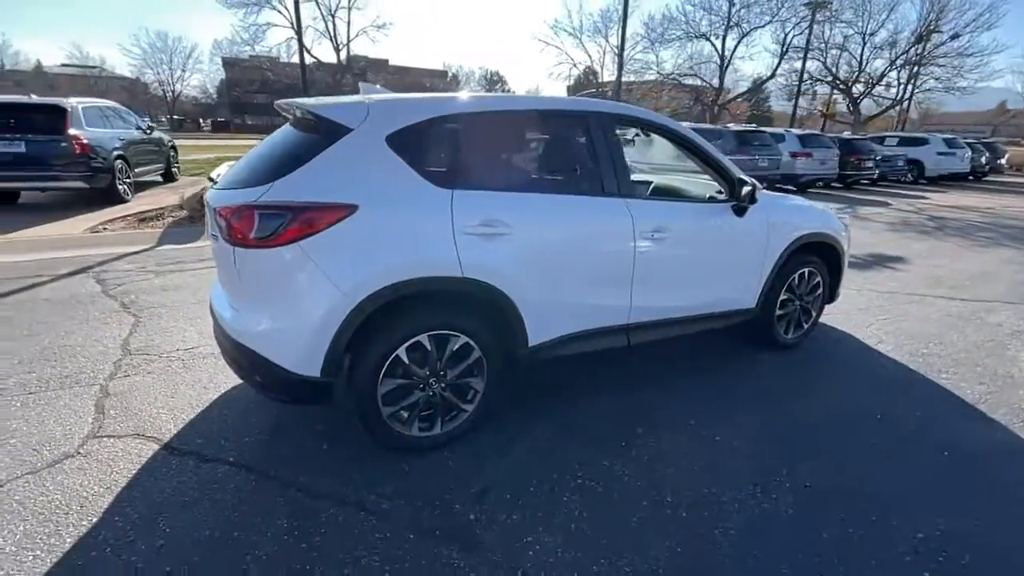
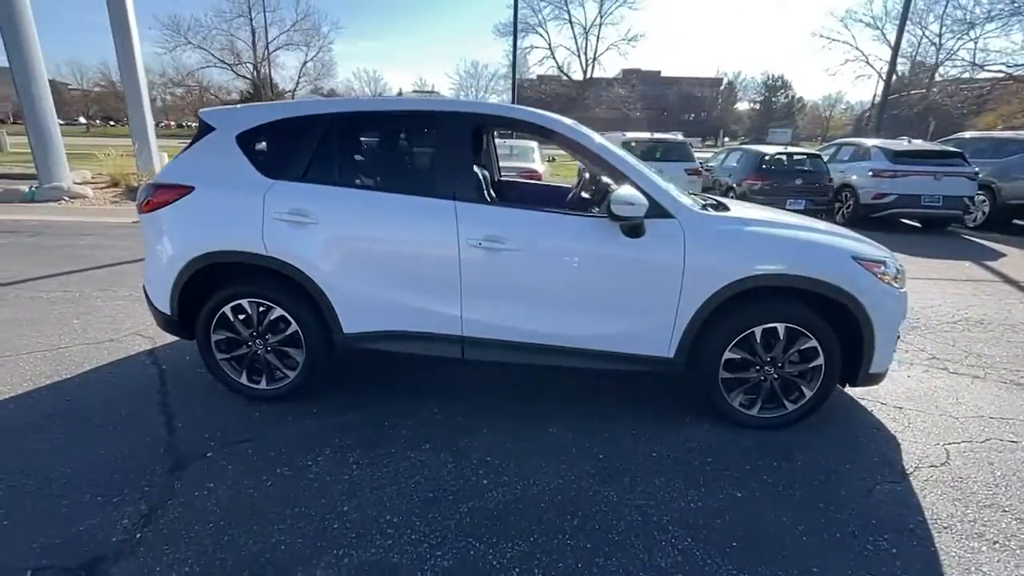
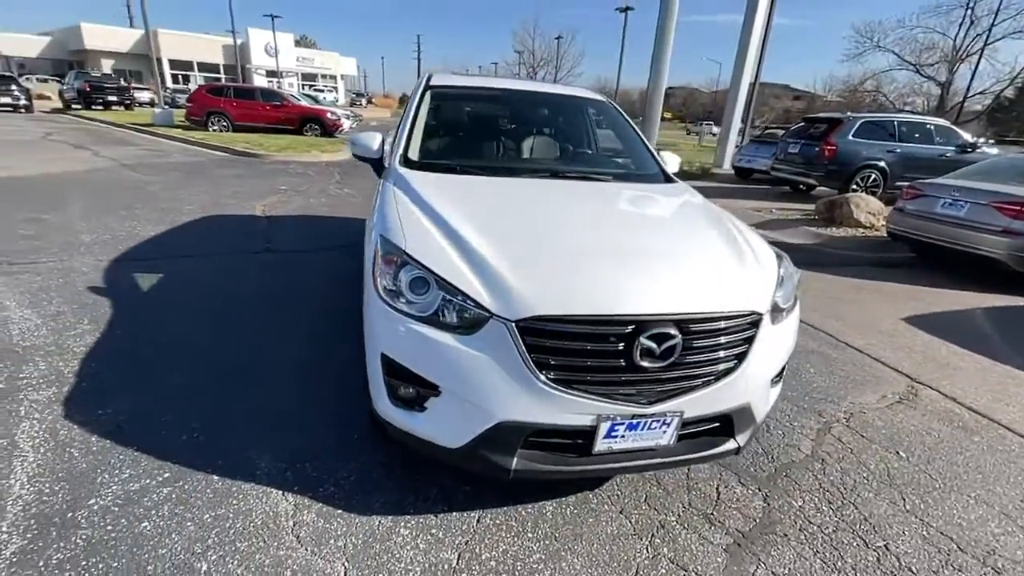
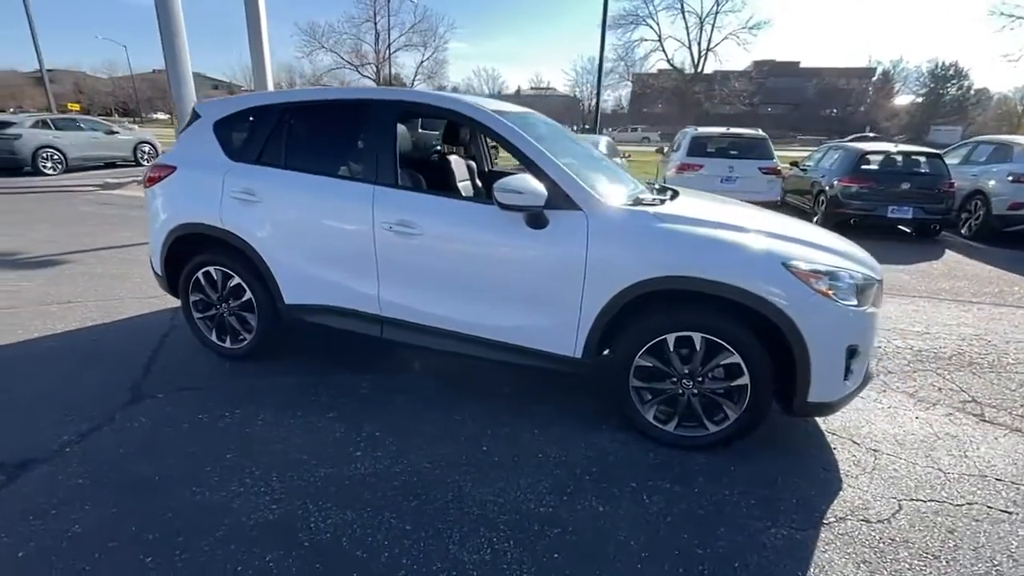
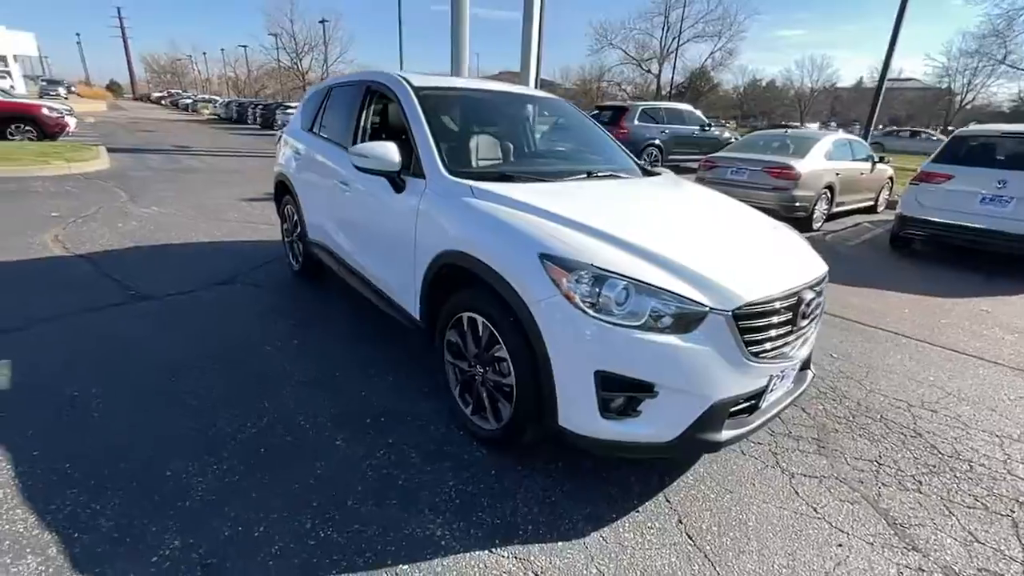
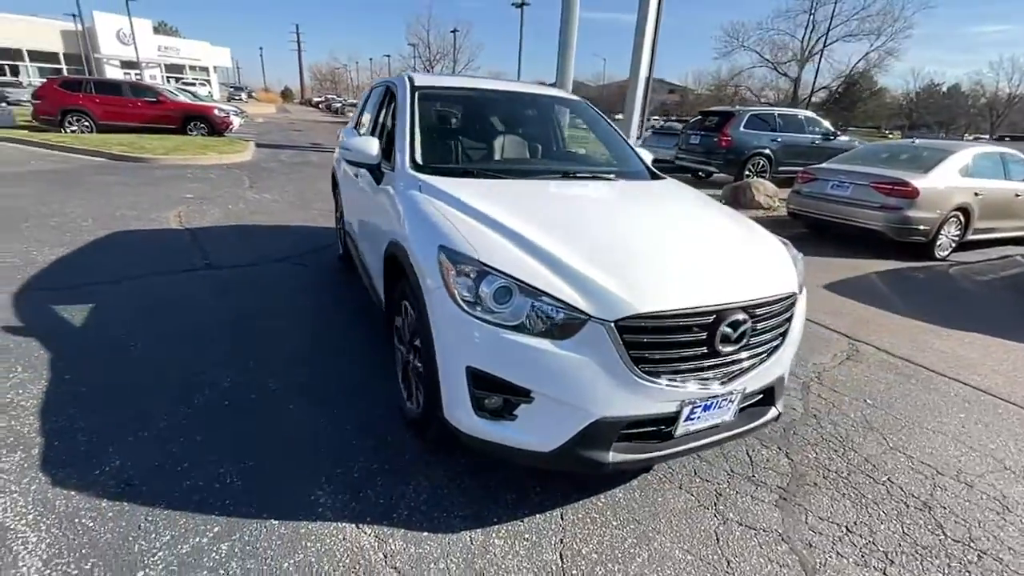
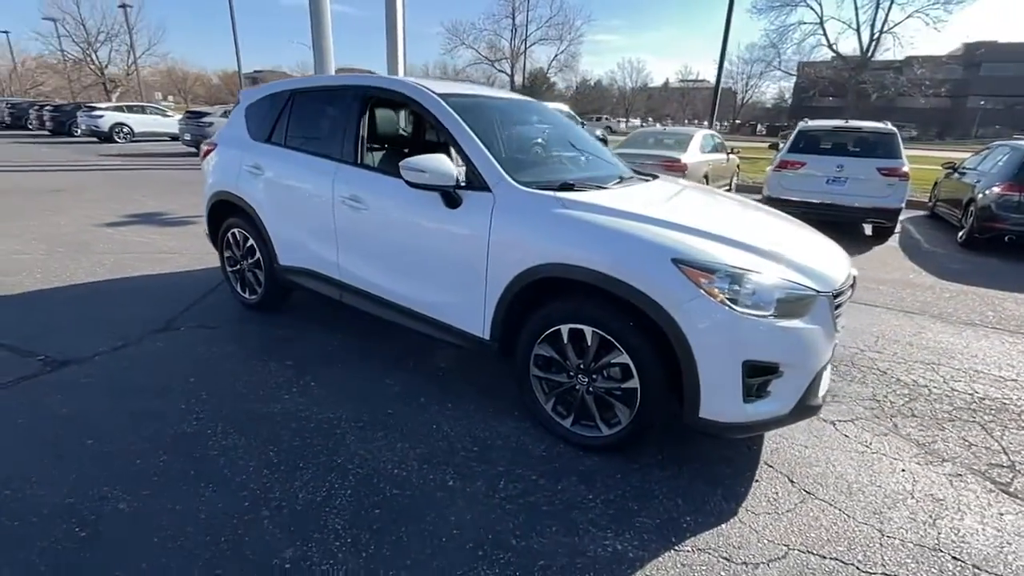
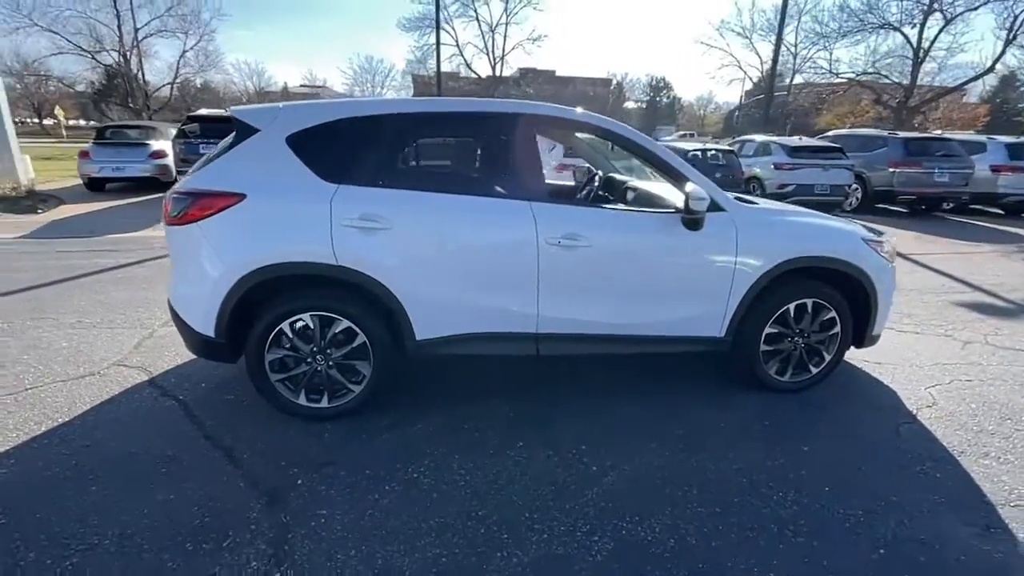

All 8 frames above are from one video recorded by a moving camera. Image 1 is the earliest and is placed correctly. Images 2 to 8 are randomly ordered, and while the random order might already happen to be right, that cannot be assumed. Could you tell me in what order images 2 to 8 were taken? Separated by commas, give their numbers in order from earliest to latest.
8, 2, 4, 7, 5, 6, 3
